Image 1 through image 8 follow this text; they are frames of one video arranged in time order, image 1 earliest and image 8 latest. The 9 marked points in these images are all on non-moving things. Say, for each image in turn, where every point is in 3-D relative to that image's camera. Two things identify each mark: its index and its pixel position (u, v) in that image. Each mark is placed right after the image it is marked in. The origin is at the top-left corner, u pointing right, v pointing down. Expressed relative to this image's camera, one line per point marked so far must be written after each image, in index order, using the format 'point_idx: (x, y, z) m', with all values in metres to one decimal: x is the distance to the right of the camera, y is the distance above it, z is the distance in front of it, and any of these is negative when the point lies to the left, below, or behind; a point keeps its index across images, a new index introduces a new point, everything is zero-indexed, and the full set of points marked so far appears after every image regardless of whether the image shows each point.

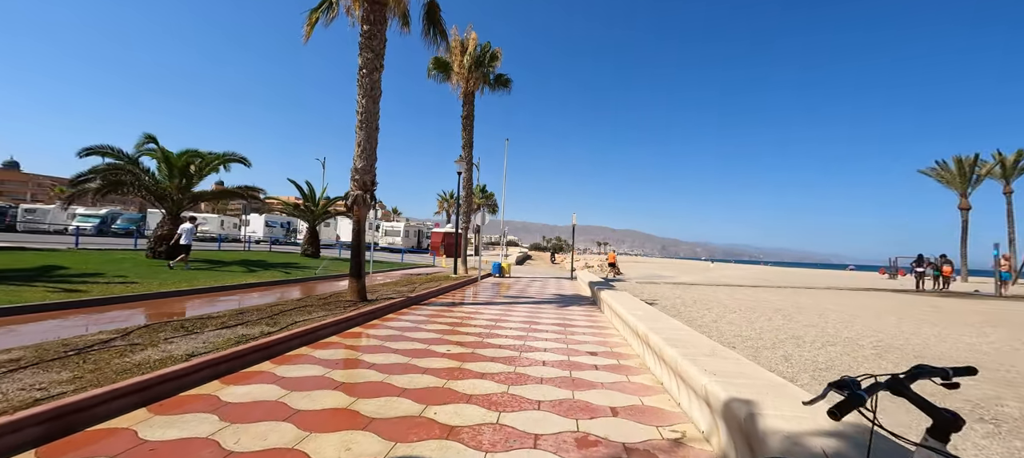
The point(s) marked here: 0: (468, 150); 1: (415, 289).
0: (-2.1, +3.7, +19.5) m
1: (-2.8, -1.7, +12.2) m
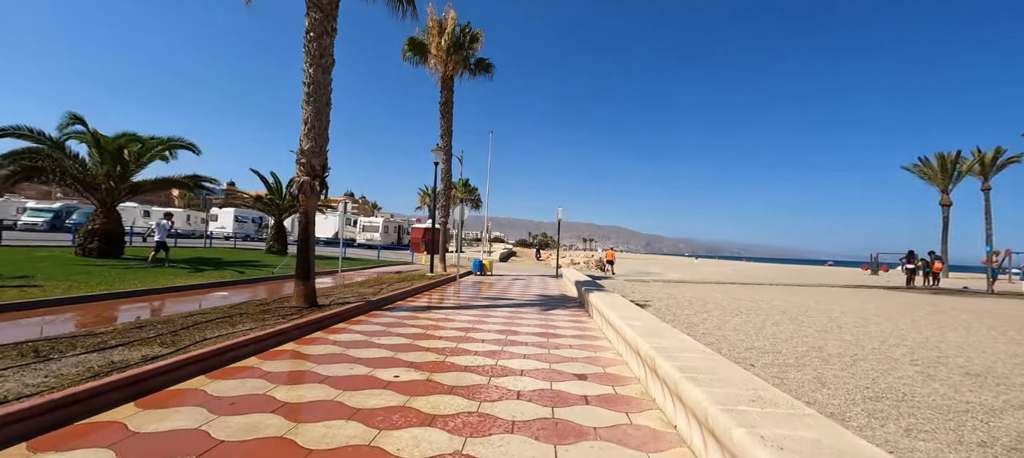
0: (-2.9, +3.9, +18.2) m
1: (-3.4, -1.5, +11.0) m
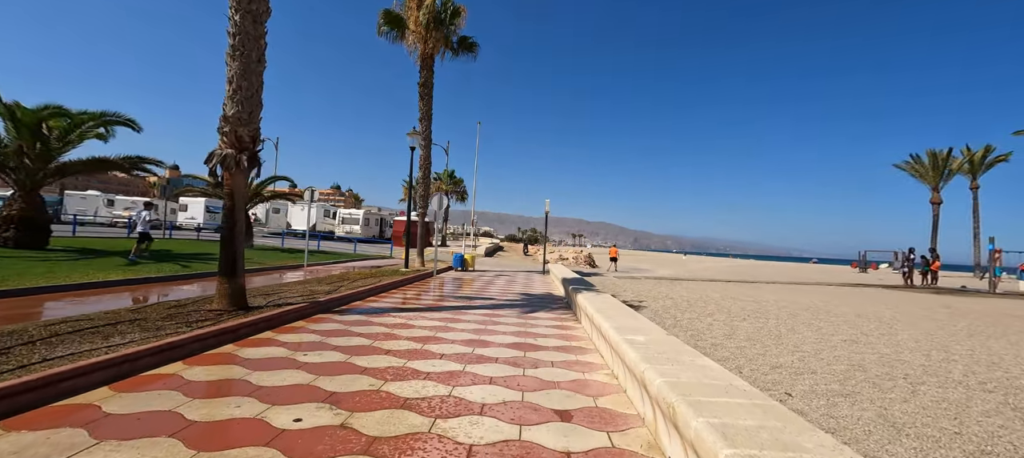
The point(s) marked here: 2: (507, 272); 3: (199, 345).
0: (-3.5, +4.2, +16.8) m
1: (-3.9, -1.3, +9.6) m
2: (-0.2, -2.0, +19.9) m
3: (-3.4, -1.2, +4.5) m
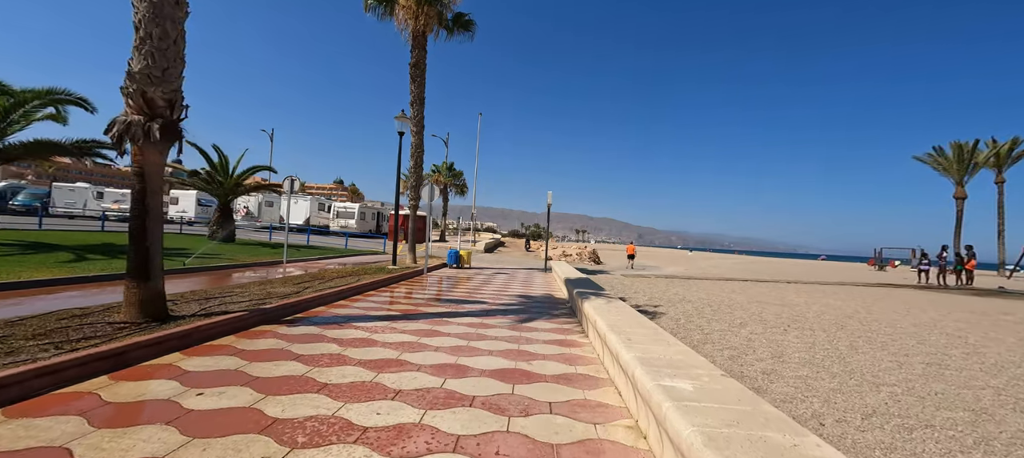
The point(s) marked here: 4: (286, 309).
0: (-3.5, +4.5, +15.5) m
1: (-4.0, -1.1, +8.3) m
2: (-0.3, -1.8, +18.6) m
3: (-3.5, -1.1, +3.2) m
4: (-3.3, -1.2, +6.1) m
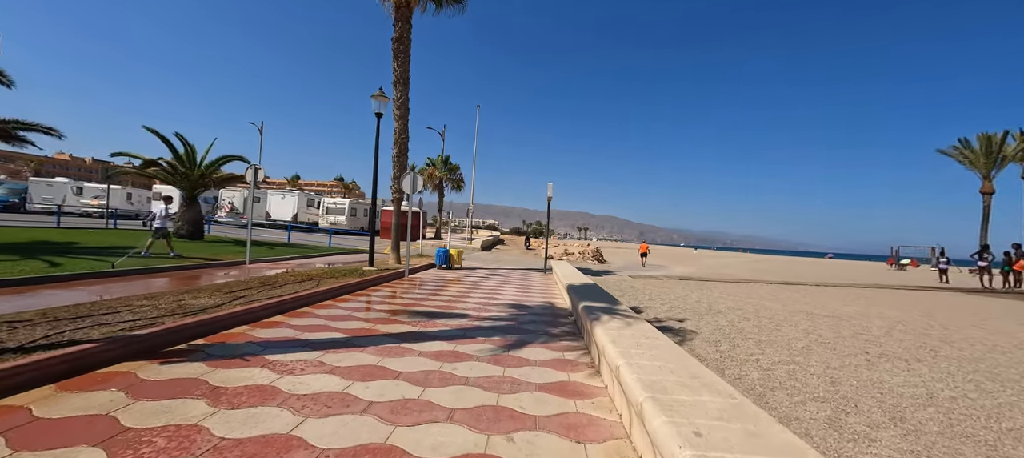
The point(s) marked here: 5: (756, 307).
0: (-3.7, +4.6, +13.7) m
1: (-4.1, -1.0, +6.7) m
2: (-0.4, -1.6, +16.9) m
3: (-3.7, -1.1, +1.5) m
4: (-3.5, -1.1, +4.4) m
5: (+5.0, -1.6, +8.6) m
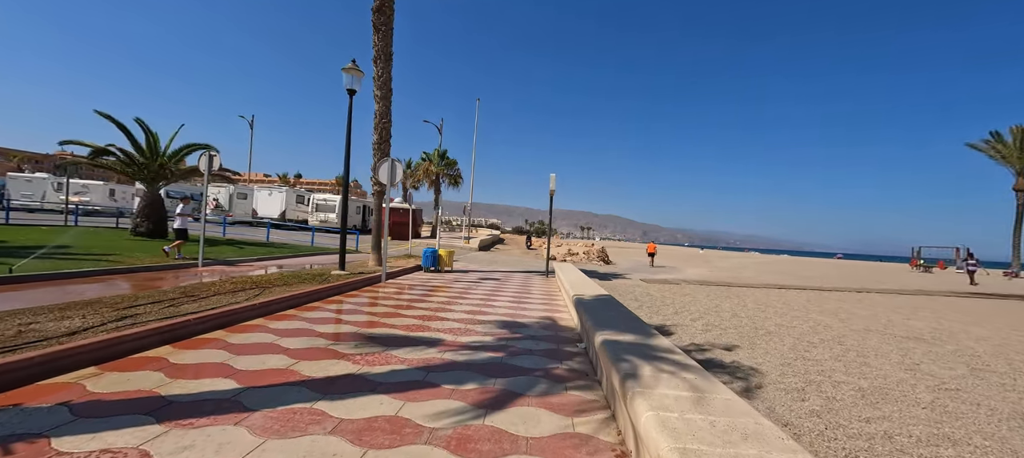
0: (-3.7, +4.7, +12.0) m
1: (-4.3, -1.0, +5.0) m
2: (-0.5, -1.5, +15.2) m
3: (-3.9, -1.0, -0.2) m
4: (-3.6, -1.0, +2.7) m
5: (+4.9, -1.6, +6.9) m
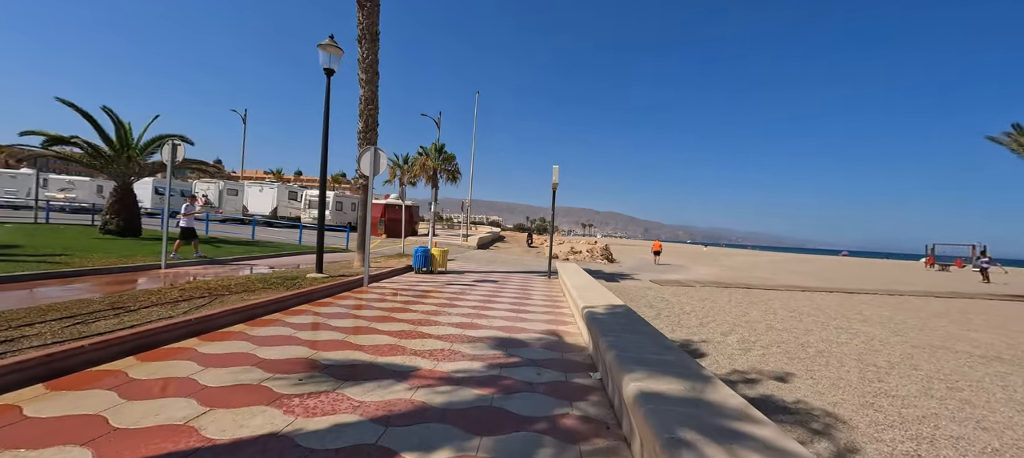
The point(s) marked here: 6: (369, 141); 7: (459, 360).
0: (-3.8, +4.7, +10.9) m
1: (-4.3, -1.0, +3.9) m
2: (-0.5, -1.5, +14.1) m
3: (-3.9, -1.0, -1.2) m
4: (-3.7, -1.0, +1.6) m
5: (+4.8, -1.5, +5.8) m
6: (-3.7, +2.3, +11.0) m
7: (-0.5, -1.3, +4.2) m
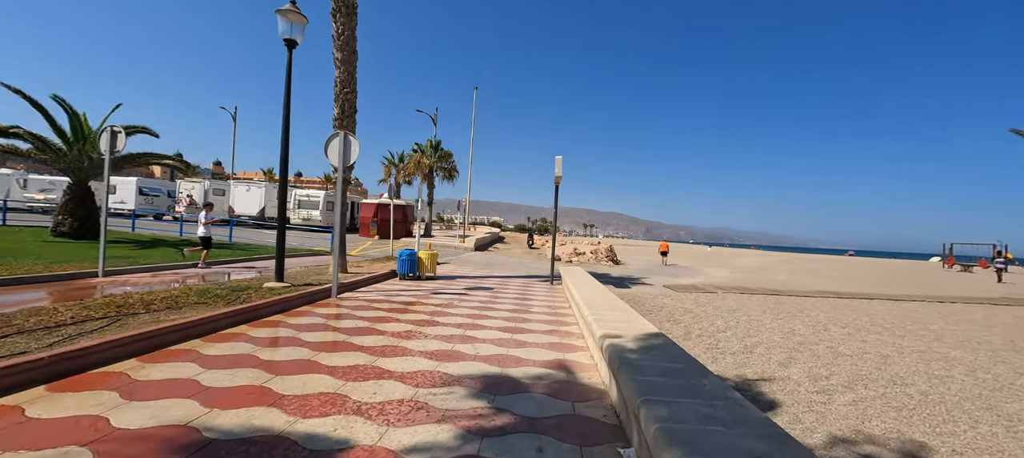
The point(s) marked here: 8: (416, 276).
0: (-3.9, +4.7, +9.6) m
1: (-4.4, -1.0, +2.6) m
2: (-0.5, -1.5, +12.7) m
3: (-4.0, -1.0, -2.6) m
4: (-3.8, -1.0, +0.3) m
5: (+4.8, -1.5, +4.4) m
6: (-3.8, +2.3, +9.7) m
7: (-0.6, -1.3, +2.8) m
8: (-2.4, -1.2, +10.9) m
